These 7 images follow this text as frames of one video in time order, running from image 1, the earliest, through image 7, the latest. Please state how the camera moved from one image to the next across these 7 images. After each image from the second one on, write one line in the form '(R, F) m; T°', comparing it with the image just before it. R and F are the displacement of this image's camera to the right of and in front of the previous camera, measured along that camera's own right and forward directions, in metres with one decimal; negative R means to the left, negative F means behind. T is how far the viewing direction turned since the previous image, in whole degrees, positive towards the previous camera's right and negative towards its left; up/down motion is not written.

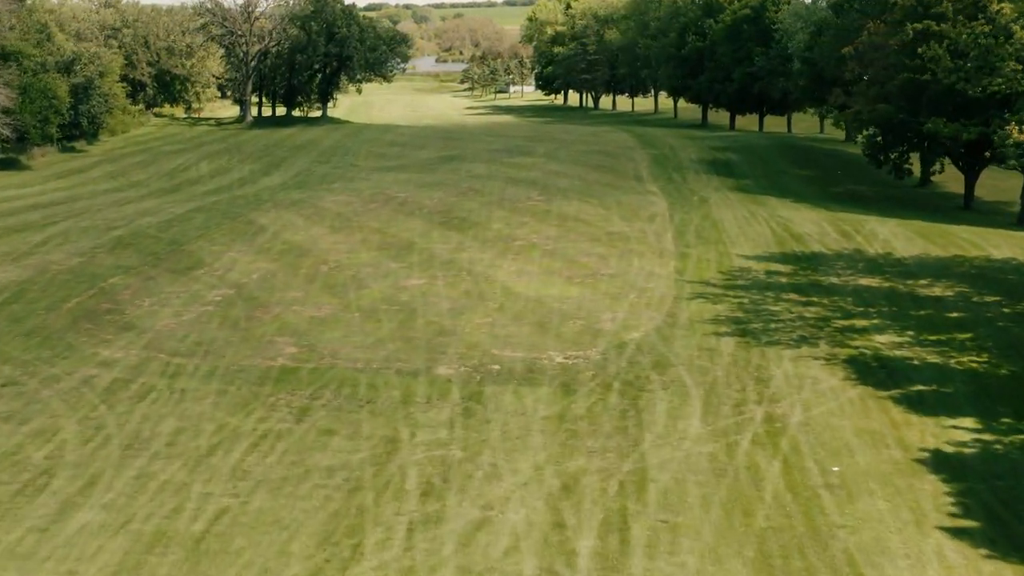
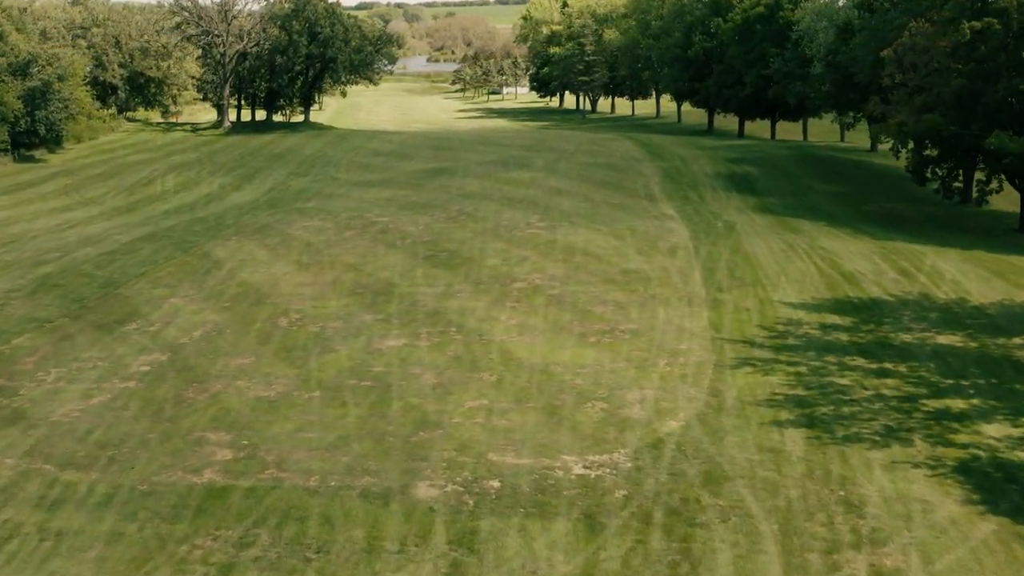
(-0.1, +3.9) m; 0°
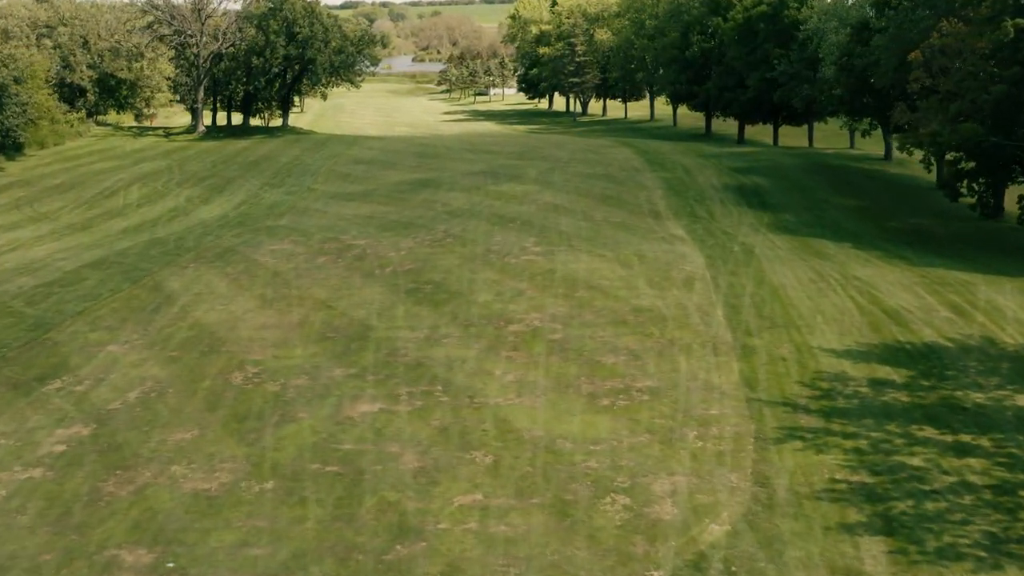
(-0.1, +2.8) m; +1°
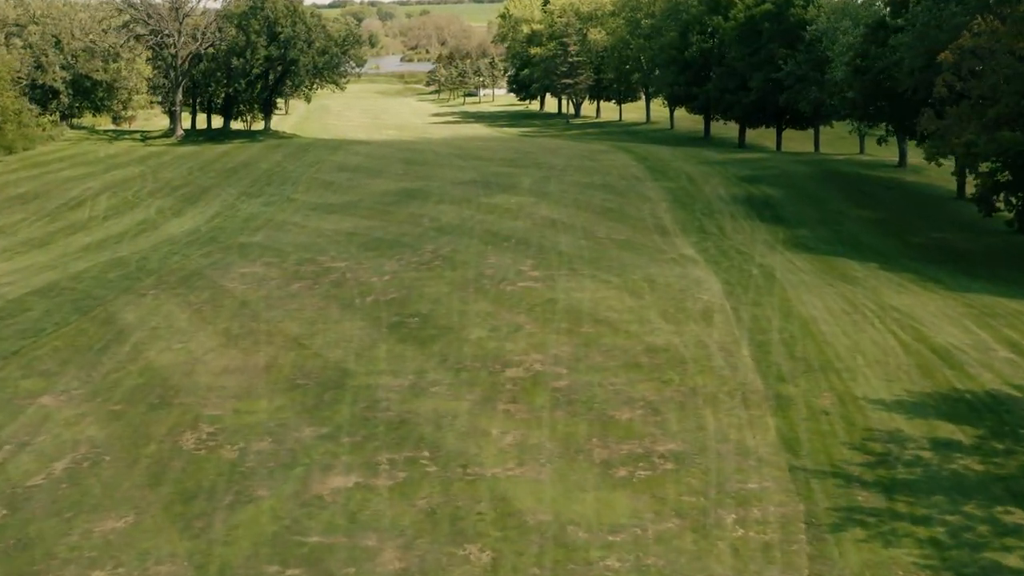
(-0.1, +2.3) m; +1°
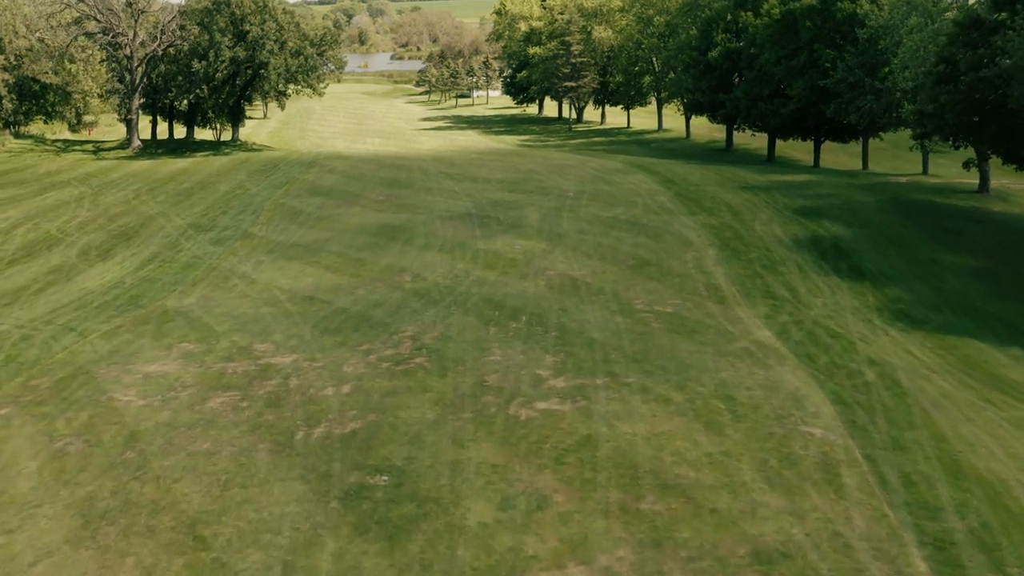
(-0.3, +6.4) m; 0°
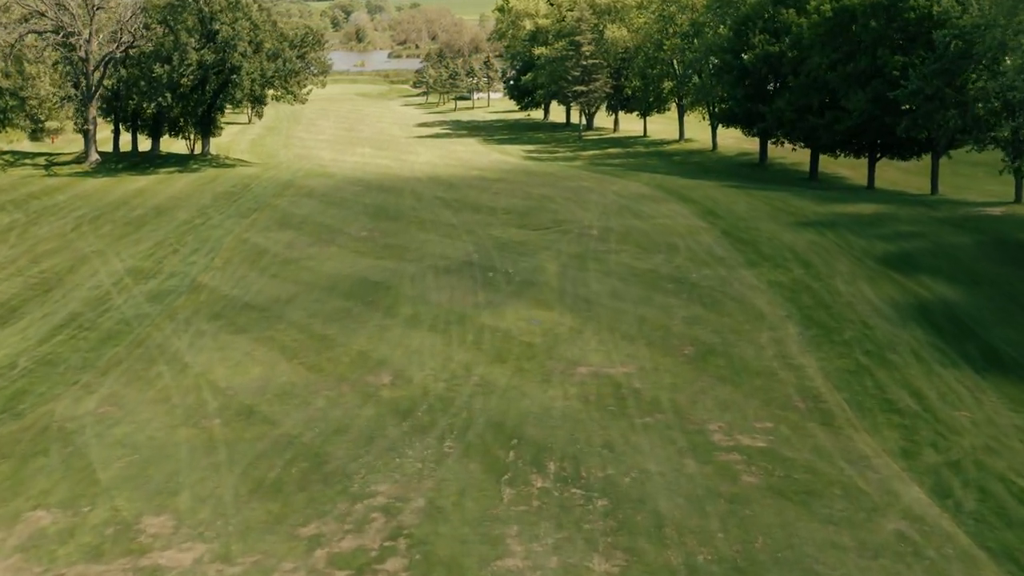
(-0.3, +5.9) m; 0°
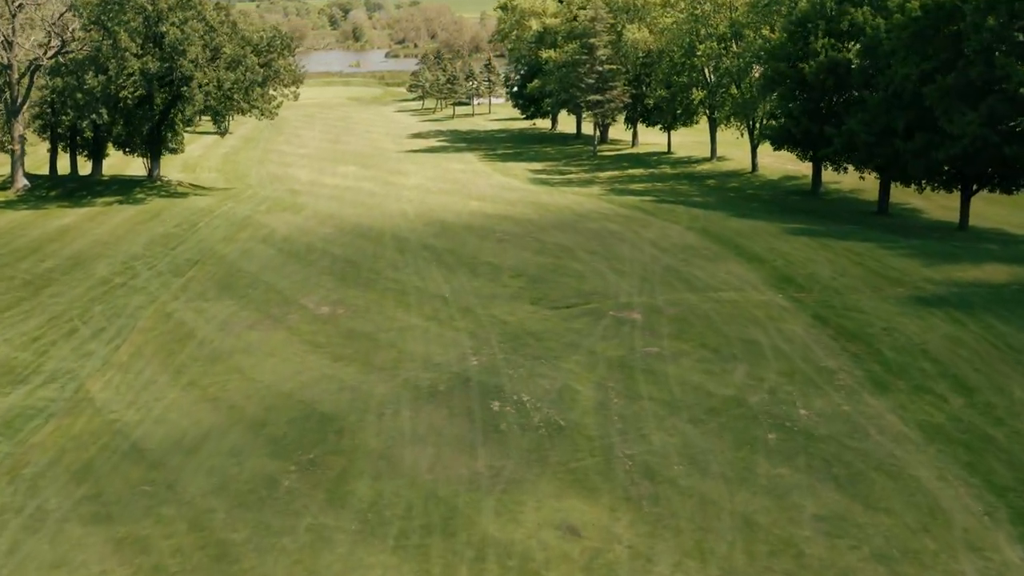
(-0.2, +7.3) m; 0°
